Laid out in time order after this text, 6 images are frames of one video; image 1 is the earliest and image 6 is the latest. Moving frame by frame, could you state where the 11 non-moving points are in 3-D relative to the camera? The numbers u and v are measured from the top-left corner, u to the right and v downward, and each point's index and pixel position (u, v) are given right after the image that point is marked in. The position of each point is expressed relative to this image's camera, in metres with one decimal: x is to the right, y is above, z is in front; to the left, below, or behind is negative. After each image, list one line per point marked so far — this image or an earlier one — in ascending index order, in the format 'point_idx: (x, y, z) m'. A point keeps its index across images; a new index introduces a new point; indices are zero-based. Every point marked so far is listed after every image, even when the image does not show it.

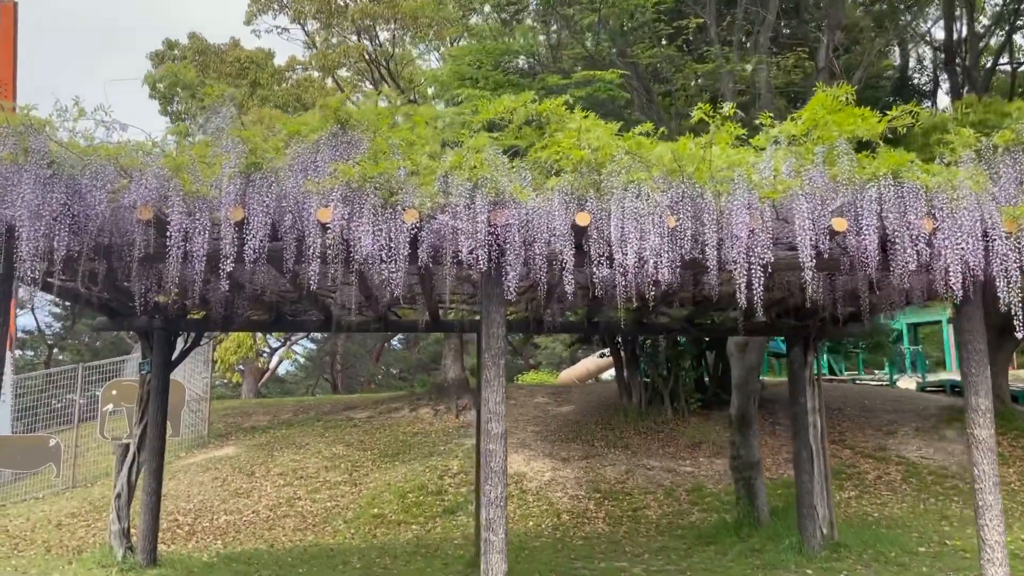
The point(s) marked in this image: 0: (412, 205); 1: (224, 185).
0: (-0.4, +0.3, +3.2) m
1: (-1.1, +0.4, +3.2) m
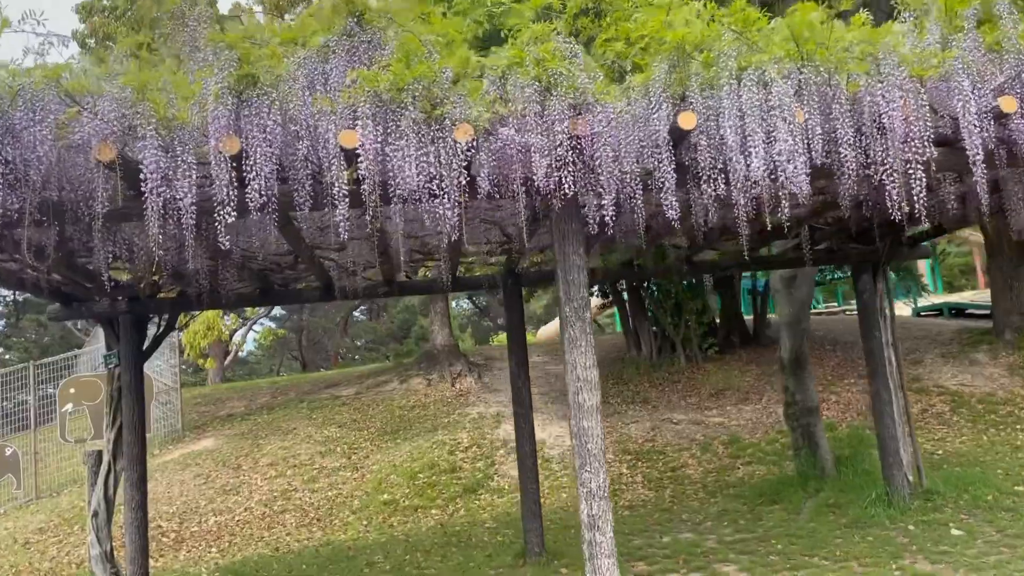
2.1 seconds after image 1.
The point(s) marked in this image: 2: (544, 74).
0: (-0.1, +0.5, +2.4) m
1: (-0.9, +0.5, +2.4) m
2: (+0.1, +0.6, +2.4) m
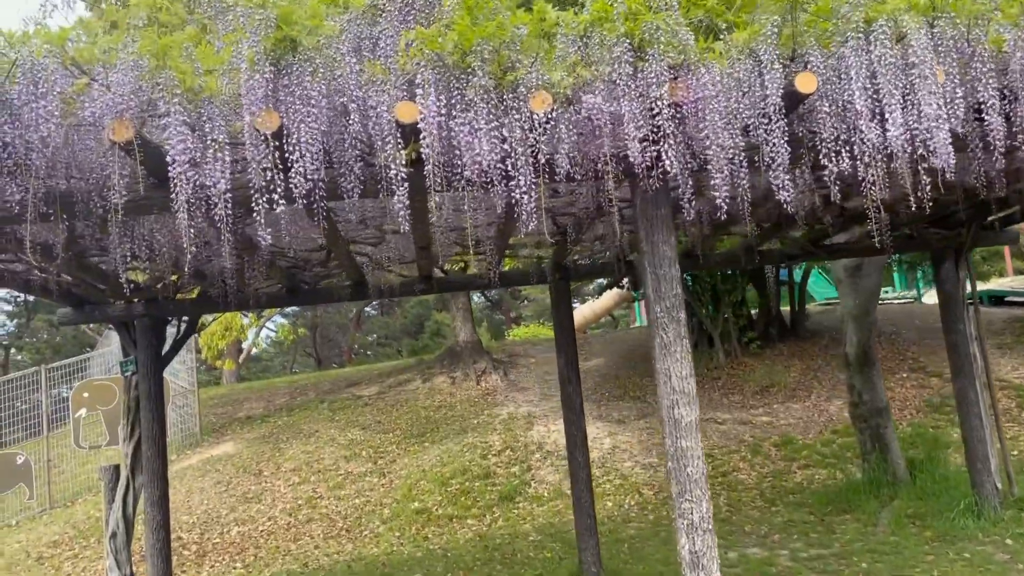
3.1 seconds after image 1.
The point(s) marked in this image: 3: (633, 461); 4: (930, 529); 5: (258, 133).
0: (+0.1, +0.5, +2.0) m
1: (-0.6, +0.5, +2.0) m
2: (+0.3, +0.6, +2.0) m
3: (+0.9, -1.3, +6.3) m
4: (+2.1, -1.2, +4.2) m
5: (-0.6, +0.4, +2.0) m
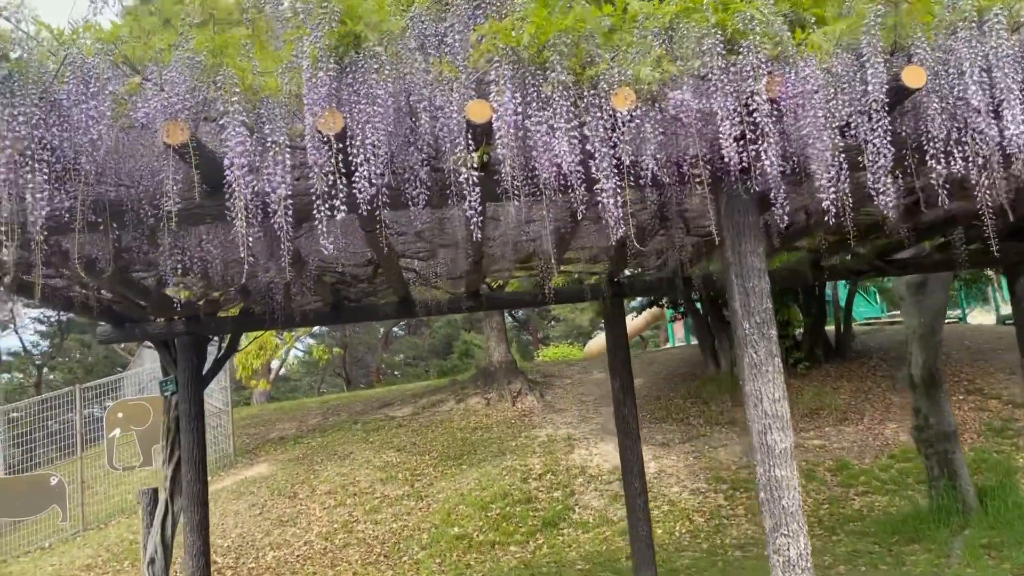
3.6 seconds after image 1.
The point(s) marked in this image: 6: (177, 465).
0: (+0.3, +0.5, +1.9) m
1: (-0.5, +0.5, +1.9) m
2: (+0.5, +0.6, +1.9) m
3: (+1.2, -1.4, +6.0) m
4: (+2.3, -1.3, +3.9) m
5: (-0.4, +0.3, +1.9) m
6: (-1.5, -0.8, +3.9) m
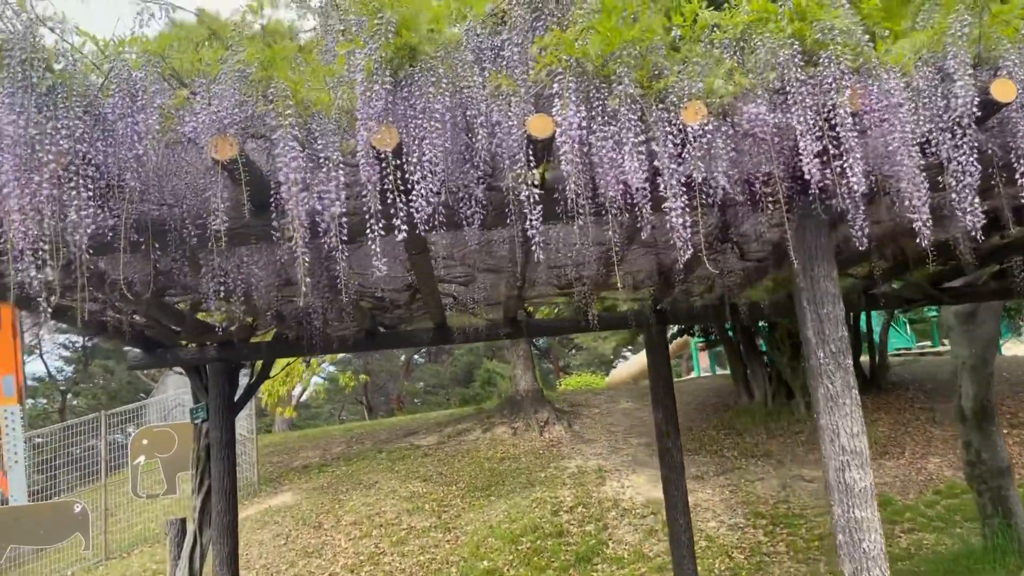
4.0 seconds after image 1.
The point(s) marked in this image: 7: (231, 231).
0: (+0.4, +0.4, +1.8) m
1: (-0.3, +0.4, +1.8) m
2: (+0.6, +0.5, +1.8) m
3: (+1.4, -1.6, +5.8) m
4: (+2.5, -1.4, +3.7) m
5: (-0.3, +0.3, +1.8) m
6: (-1.4, -0.9, +3.8) m
7: (-0.7, +0.1, +1.9) m
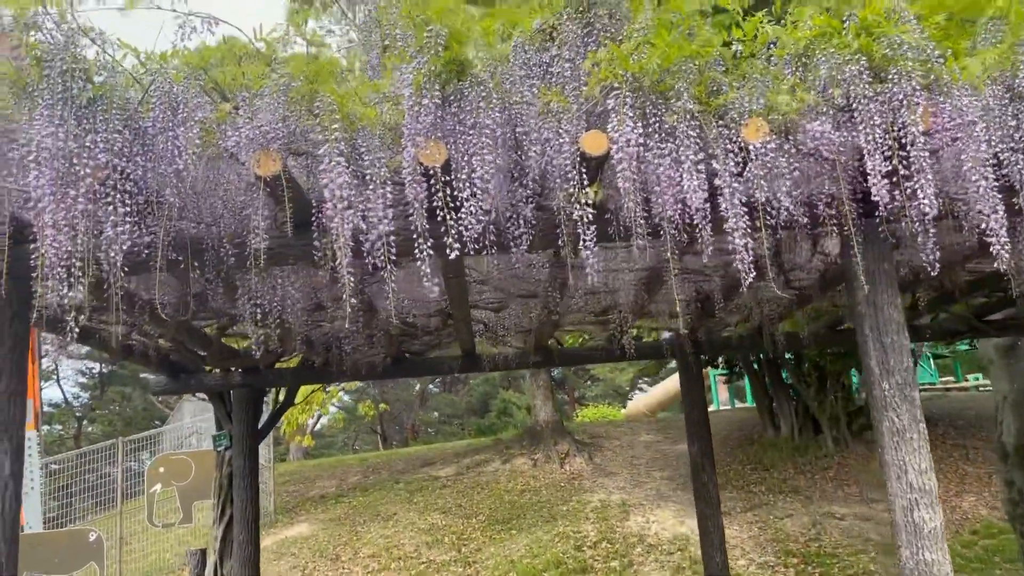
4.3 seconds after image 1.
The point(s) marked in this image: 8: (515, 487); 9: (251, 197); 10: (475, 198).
0: (+0.5, +0.4, +1.7) m
1: (-0.2, +0.4, +1.7) m
2: (+0.7, +0.5, +1.7) m
3: (+1.6, -1.8, +5.7) m
4: (+2.6, -1.5, +3.6) m
5: (-0.2, +0.2, +1.7) m
6: (-1.2, -1.0, +3.7) m
7: (-0.6, +0.1, +1.9) m
8: (0.0, -2.0, +8.4) m
9: (-0.6, +0.2, +1.8) m
10: (-0.1, +0.2, +1.7) m
